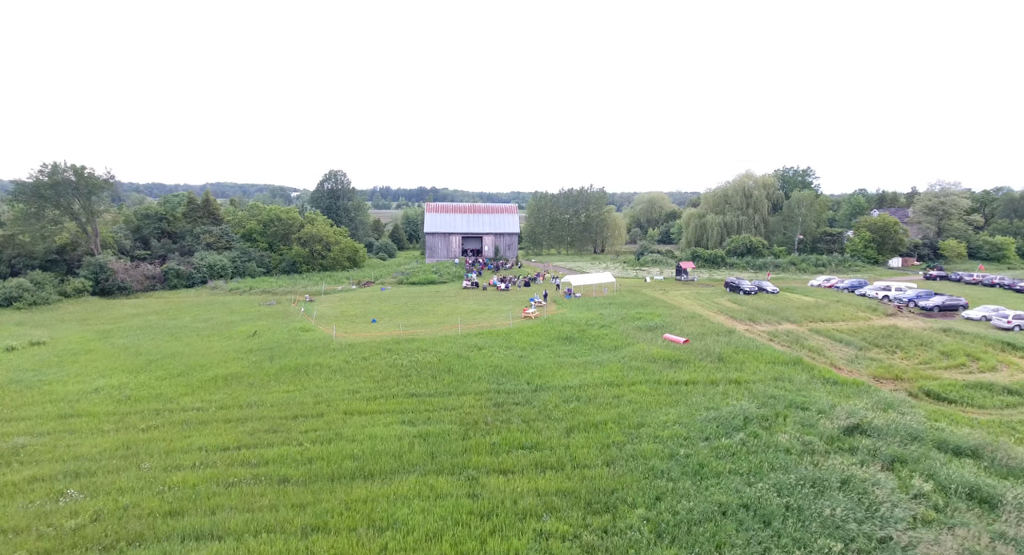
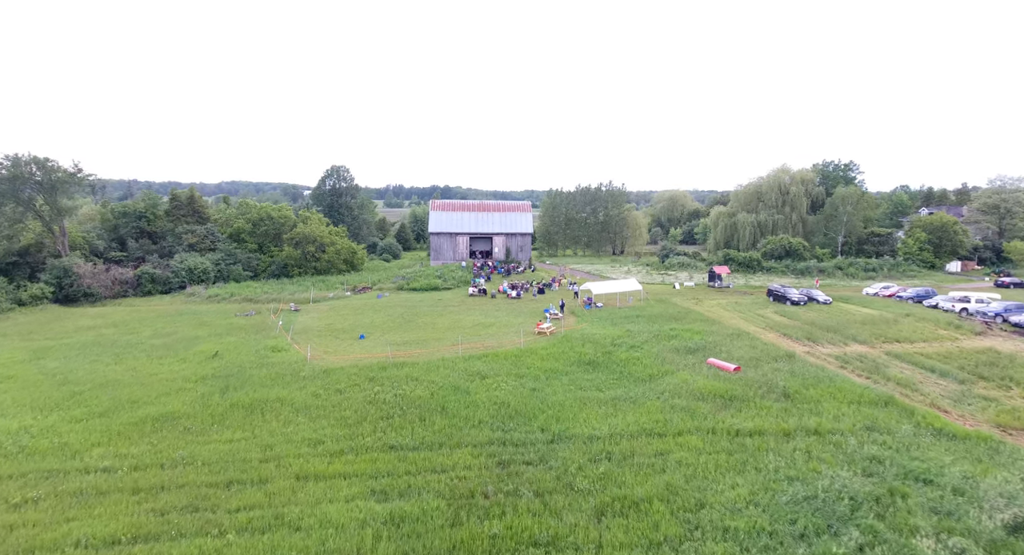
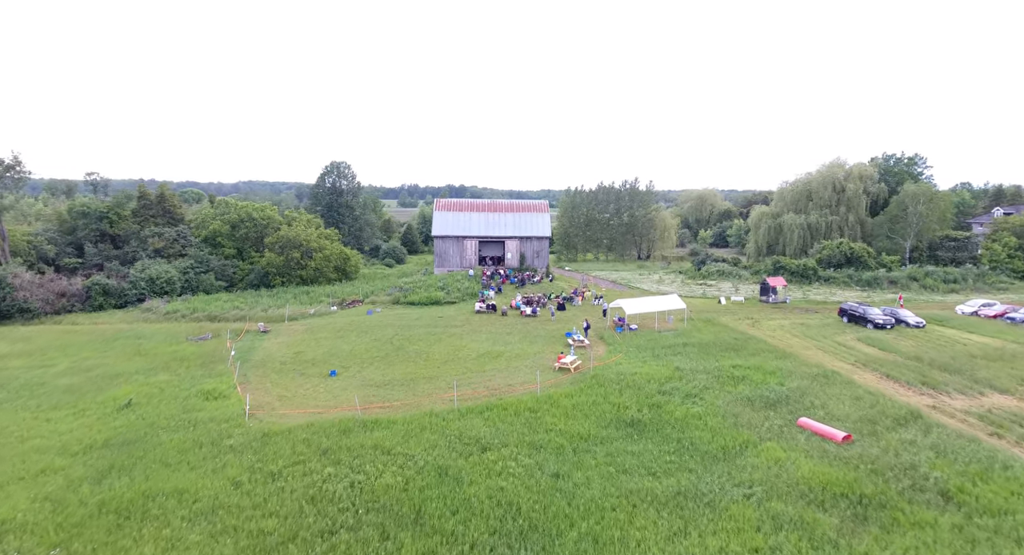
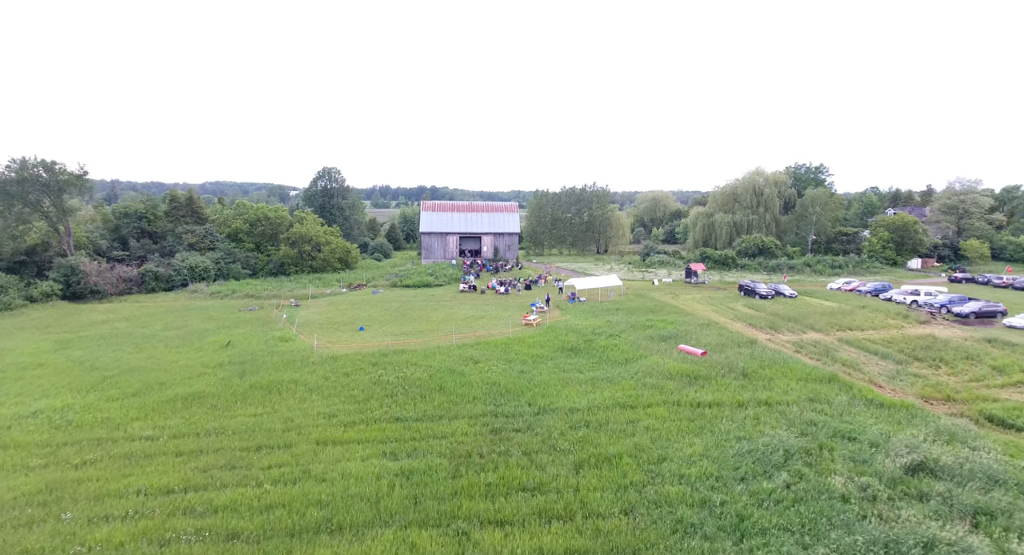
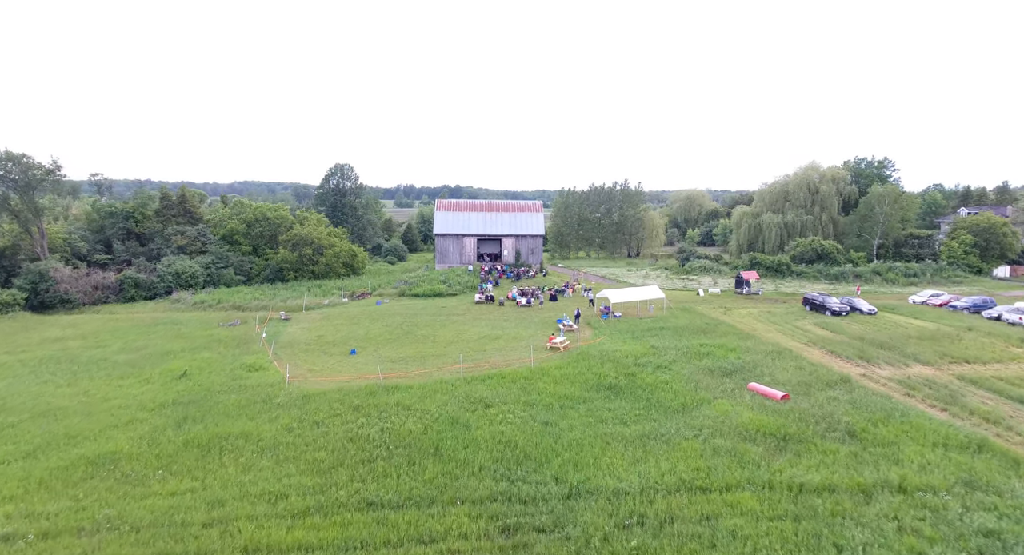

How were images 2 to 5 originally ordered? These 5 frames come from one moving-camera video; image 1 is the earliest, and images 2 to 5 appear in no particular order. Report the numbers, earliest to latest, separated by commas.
4, 2, 5, 3
